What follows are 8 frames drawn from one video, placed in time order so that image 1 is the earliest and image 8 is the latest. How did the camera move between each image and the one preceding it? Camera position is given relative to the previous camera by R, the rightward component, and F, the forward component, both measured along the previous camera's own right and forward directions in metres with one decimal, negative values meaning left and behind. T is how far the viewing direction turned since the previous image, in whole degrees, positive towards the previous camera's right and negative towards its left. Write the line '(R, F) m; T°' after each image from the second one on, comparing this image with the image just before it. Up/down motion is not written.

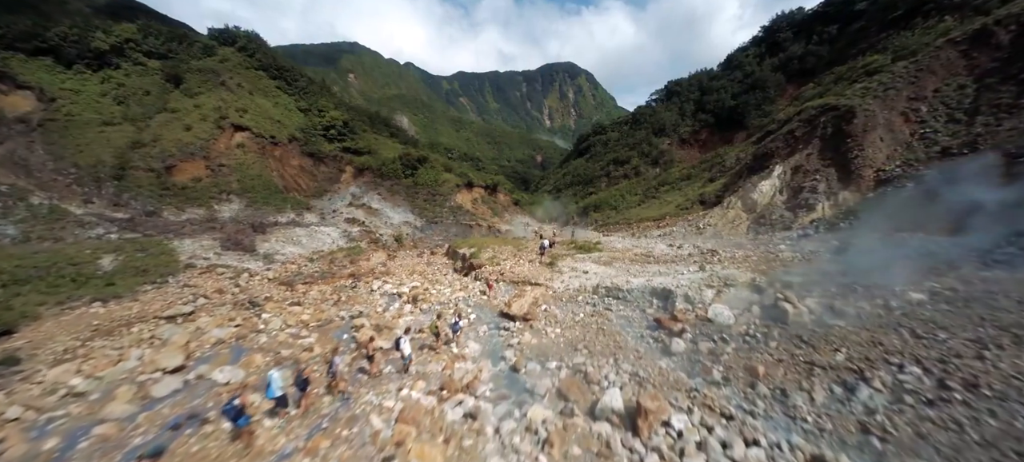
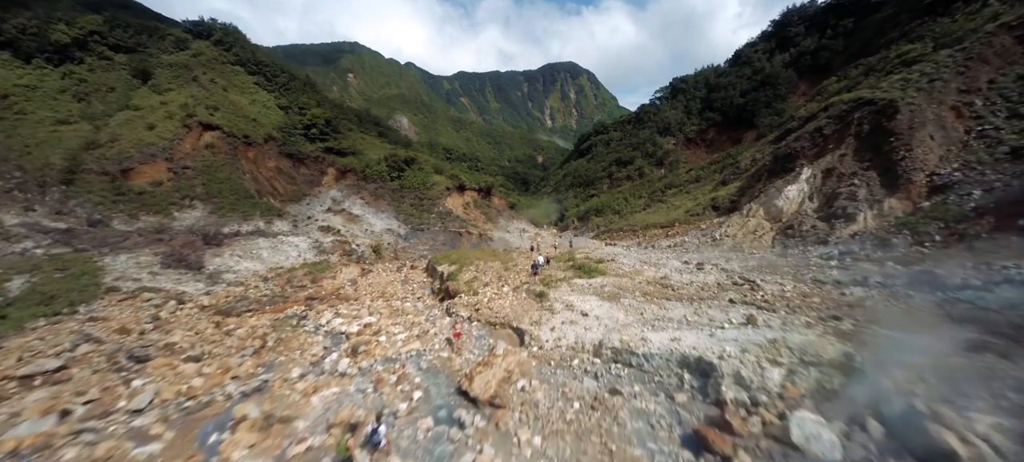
(+0.7, +2.8) m; 0°
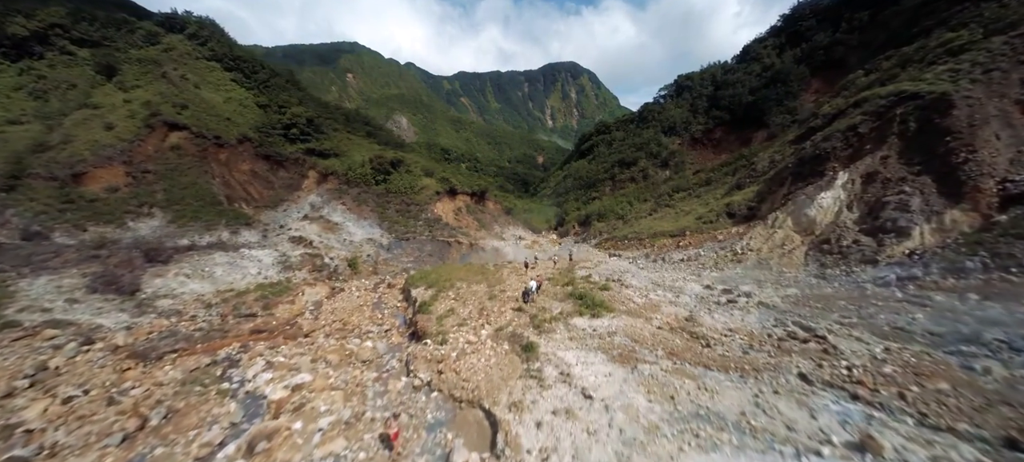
(+0.6, +2.6) m; 0°
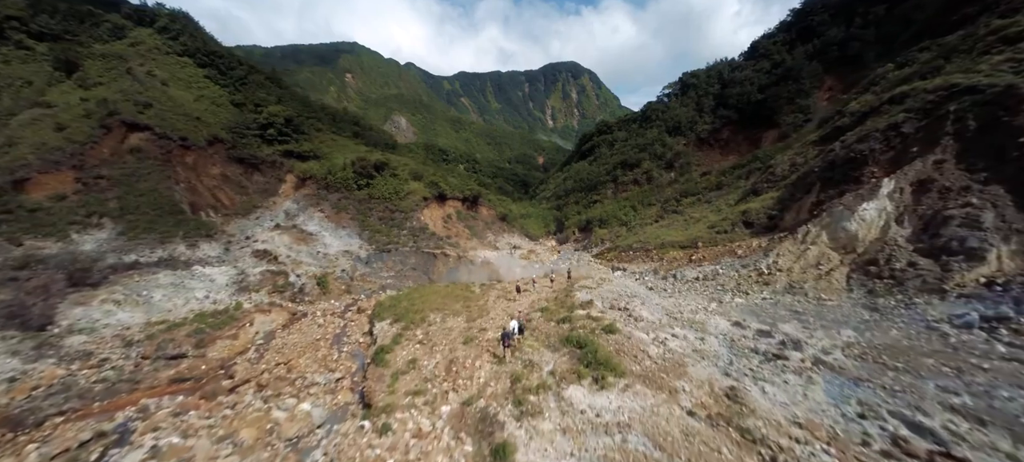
(+0.6, +2.5) m; 0°
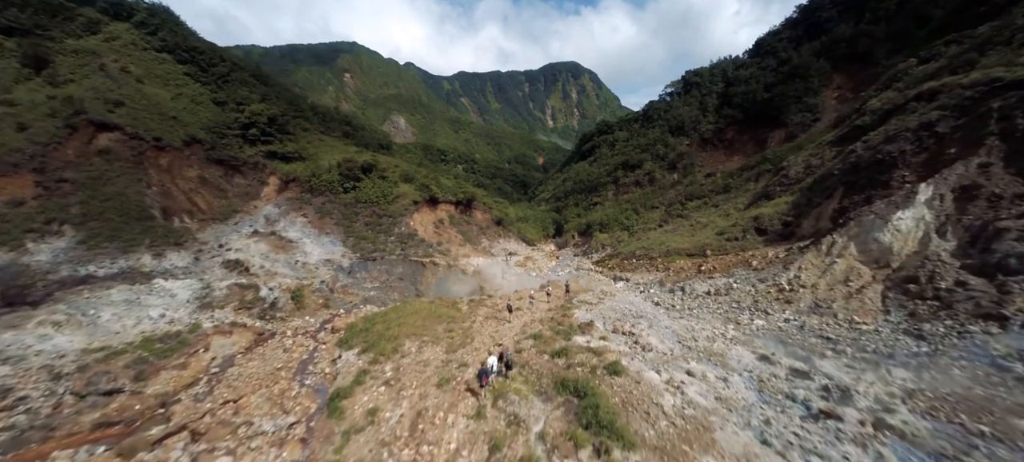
(+0.4, +1.6) m; 0°
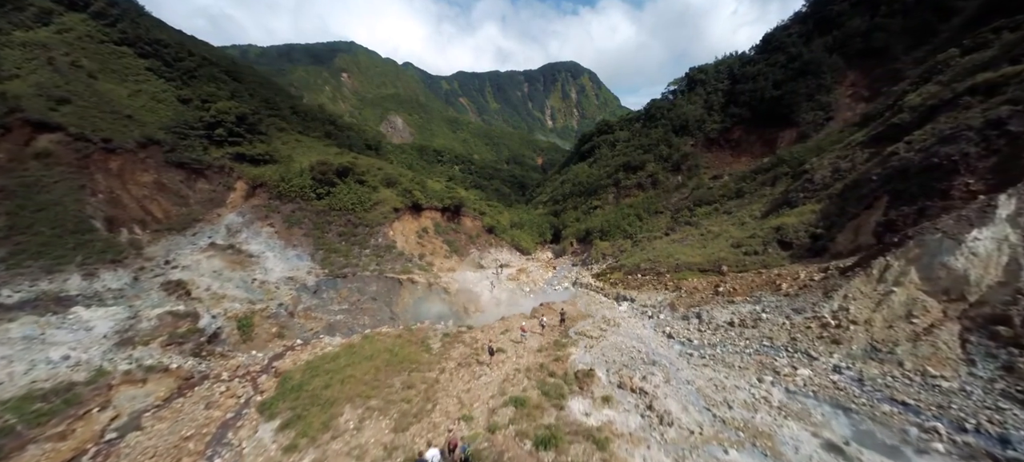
(+0.6, +2.5) m; 0°
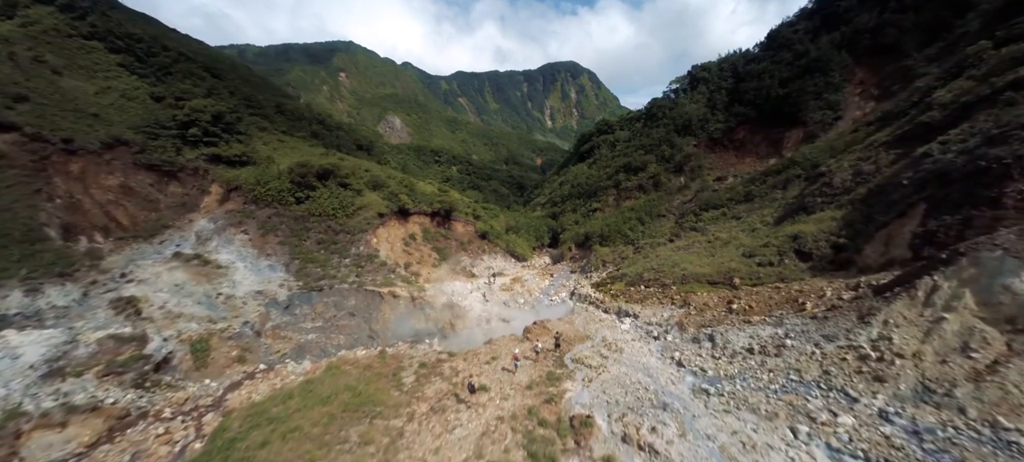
(+0.4, +1.6) m; 0°
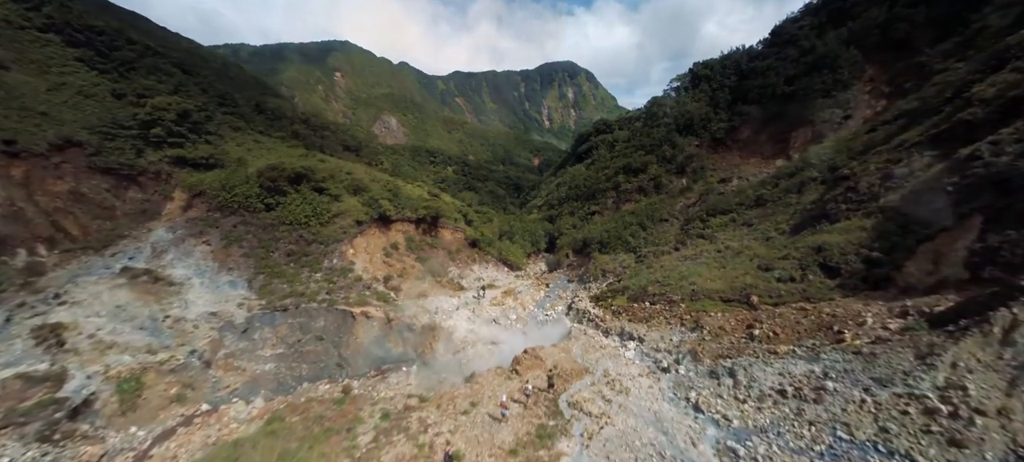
(+0.4, +1.9) m; 0°
